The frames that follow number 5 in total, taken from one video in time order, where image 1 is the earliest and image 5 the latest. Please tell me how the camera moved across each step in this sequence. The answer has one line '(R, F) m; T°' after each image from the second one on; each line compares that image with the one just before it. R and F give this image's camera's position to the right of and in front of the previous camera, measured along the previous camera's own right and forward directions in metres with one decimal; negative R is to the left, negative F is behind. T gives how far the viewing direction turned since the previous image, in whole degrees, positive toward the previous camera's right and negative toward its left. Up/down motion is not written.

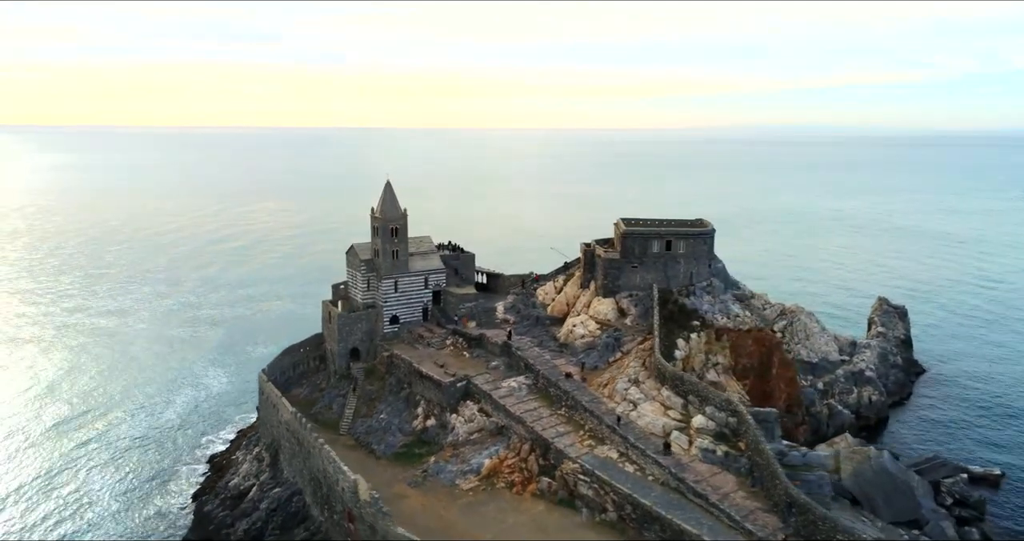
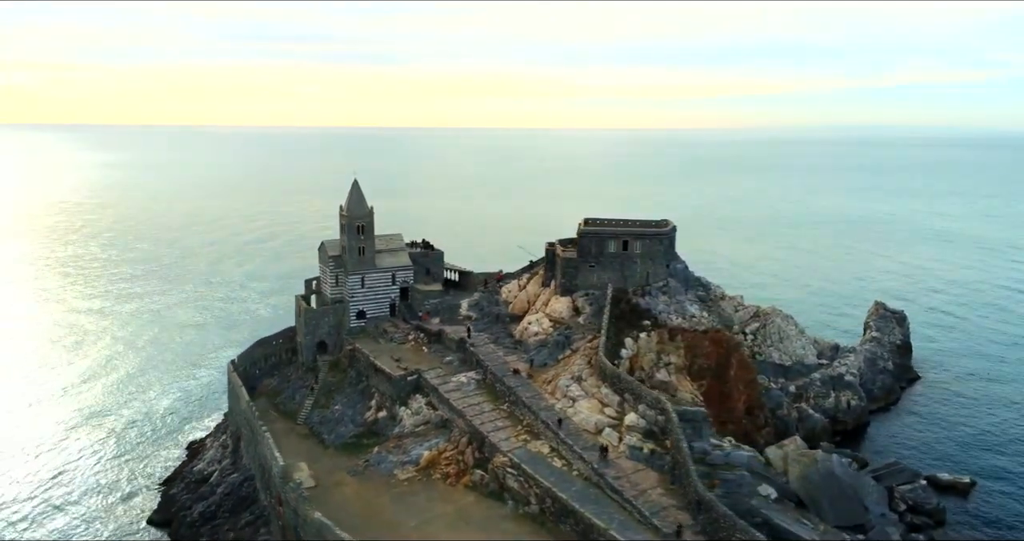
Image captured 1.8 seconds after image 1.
(+5.2, -0.7) m; -3°
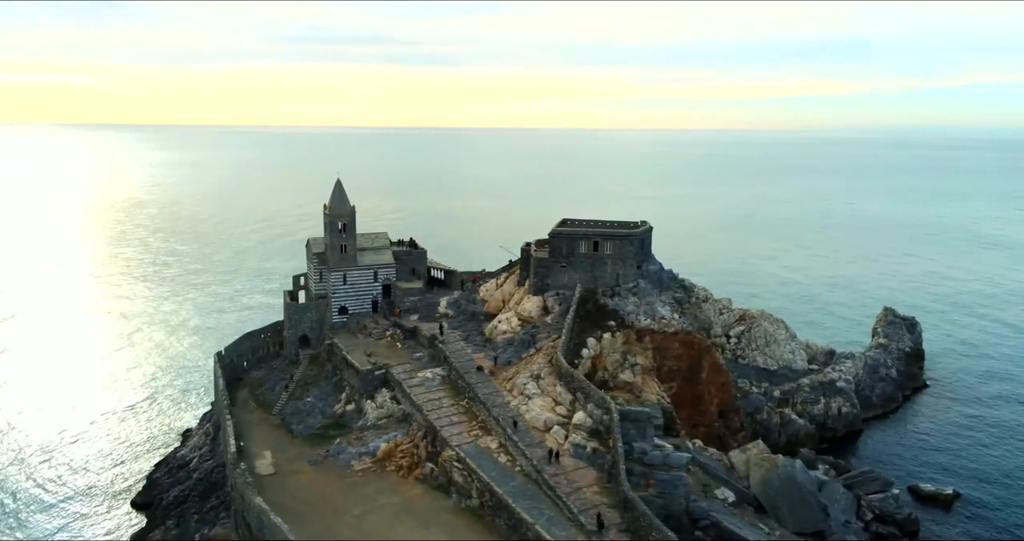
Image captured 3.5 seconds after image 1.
(+4.8, -0.5) m; -4°
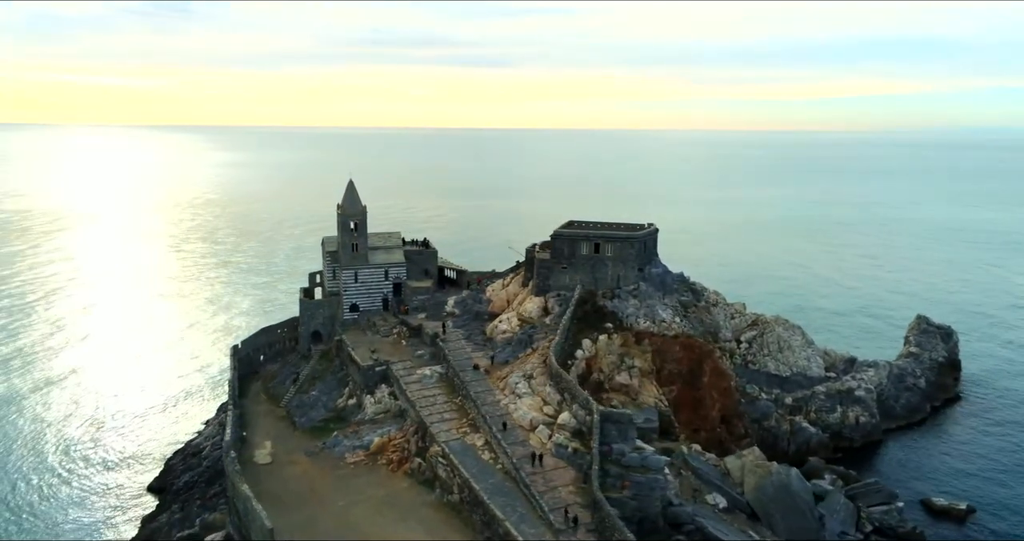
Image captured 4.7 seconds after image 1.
(+3.4, -0.4) m; -4°
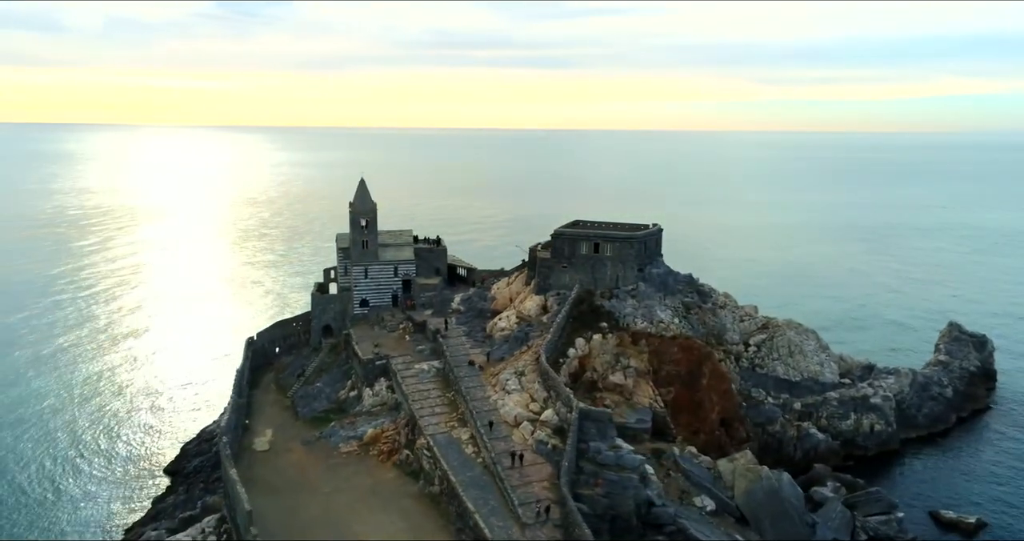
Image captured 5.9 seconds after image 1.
(+3.5, -0.4) m; -4°
